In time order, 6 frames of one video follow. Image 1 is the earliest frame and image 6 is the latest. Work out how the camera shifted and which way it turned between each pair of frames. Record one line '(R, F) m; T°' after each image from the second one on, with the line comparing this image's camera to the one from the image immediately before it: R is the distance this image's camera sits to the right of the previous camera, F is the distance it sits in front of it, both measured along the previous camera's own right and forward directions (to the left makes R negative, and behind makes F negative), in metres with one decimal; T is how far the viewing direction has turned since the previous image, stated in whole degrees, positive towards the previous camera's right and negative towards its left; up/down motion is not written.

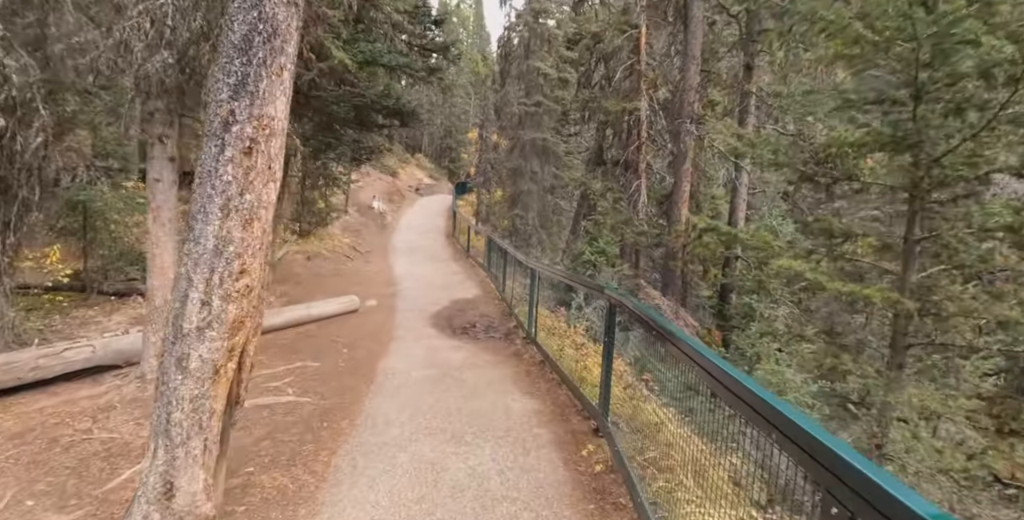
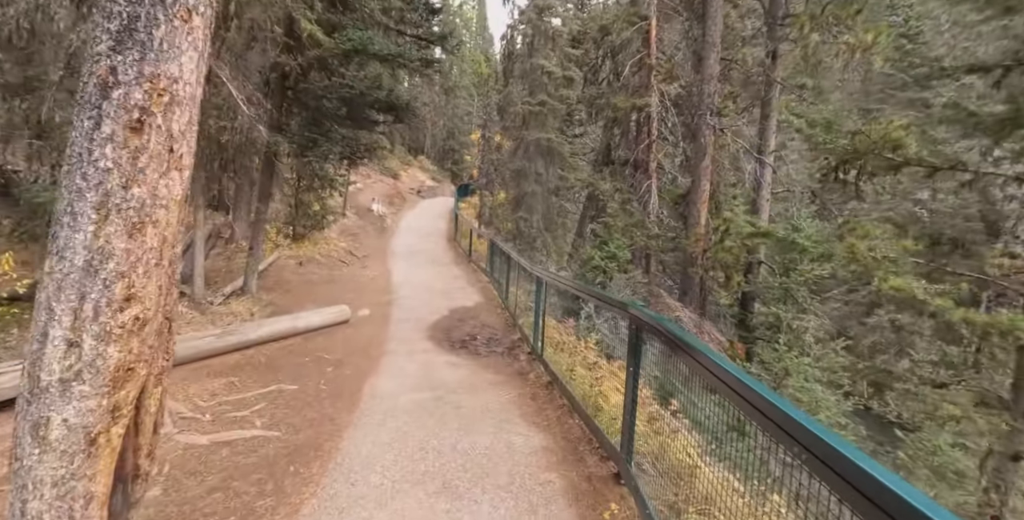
(0.0, +0.8) m; 0°
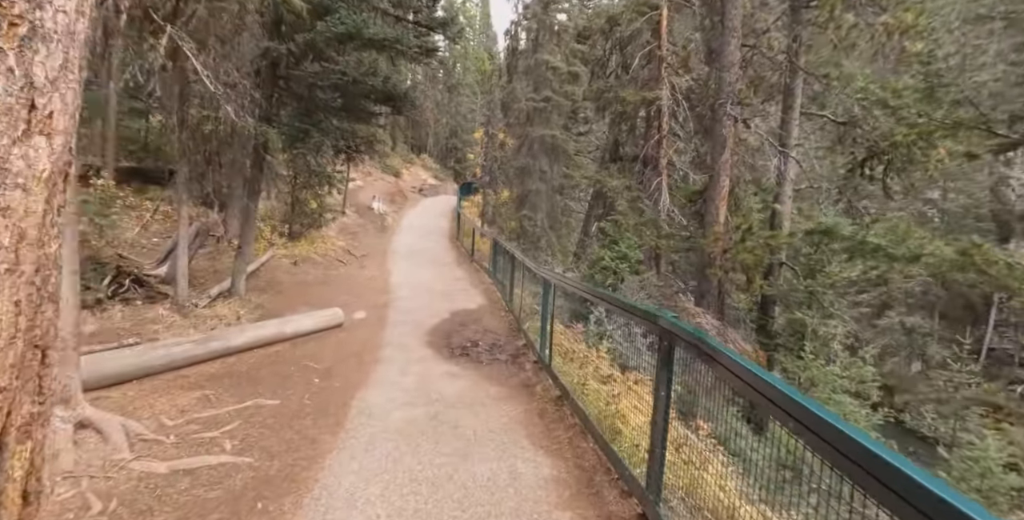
(0.0, +0.6) m; 0°
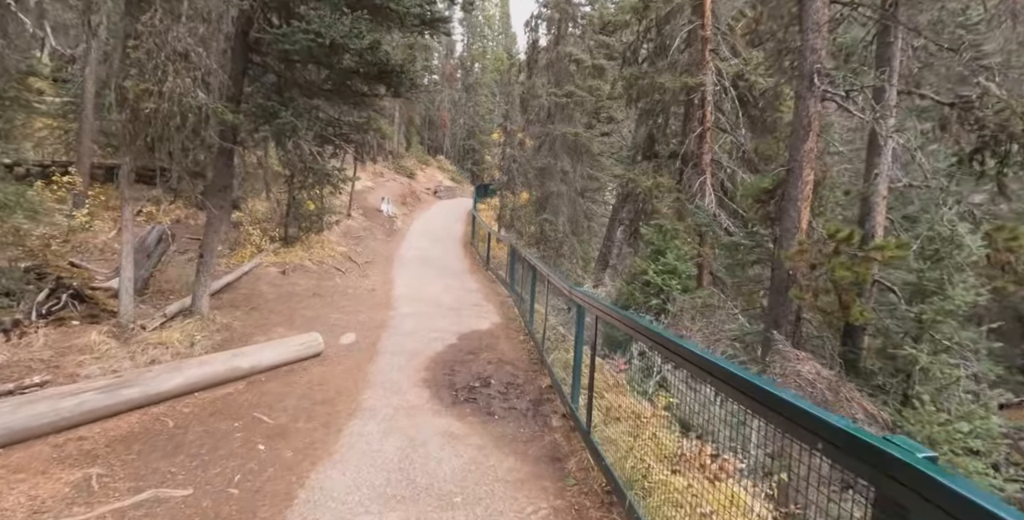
(-0.1, +1.7) m; -2°
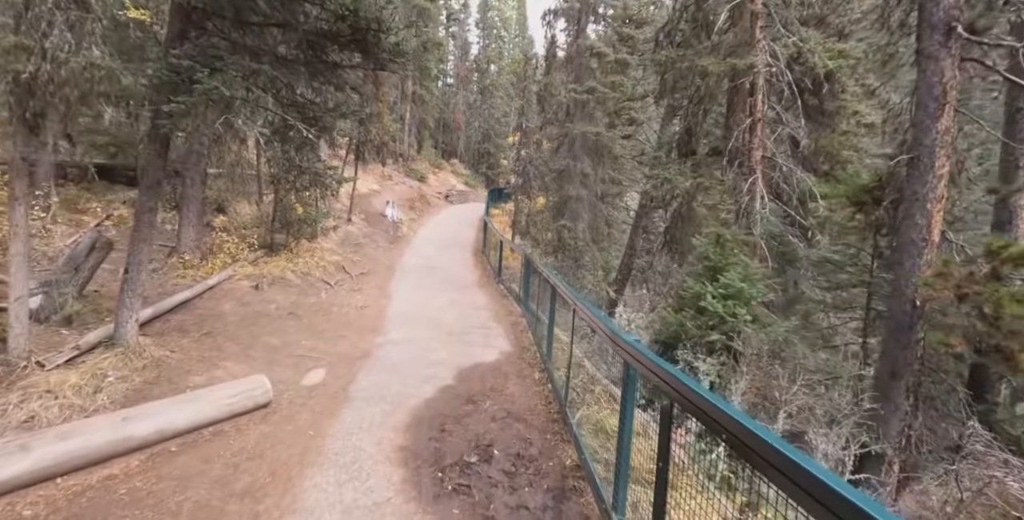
(0.0, +1.7) m; -2°
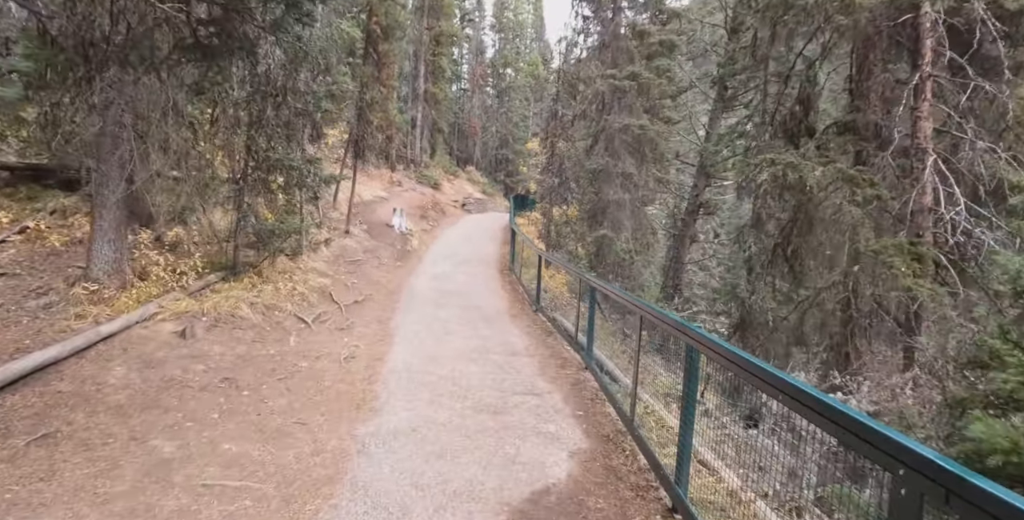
(-0.6, +3.1) m; -2°
